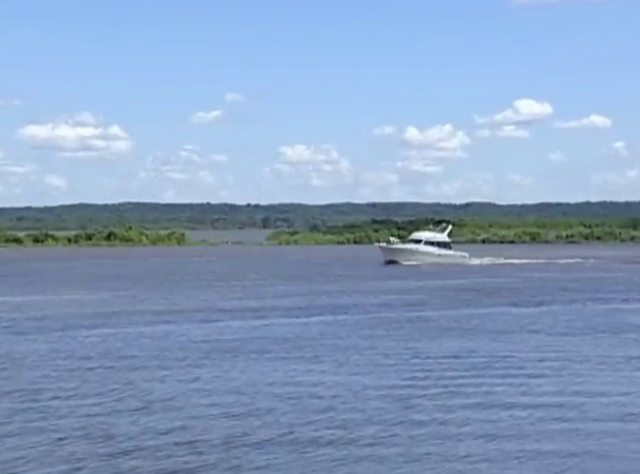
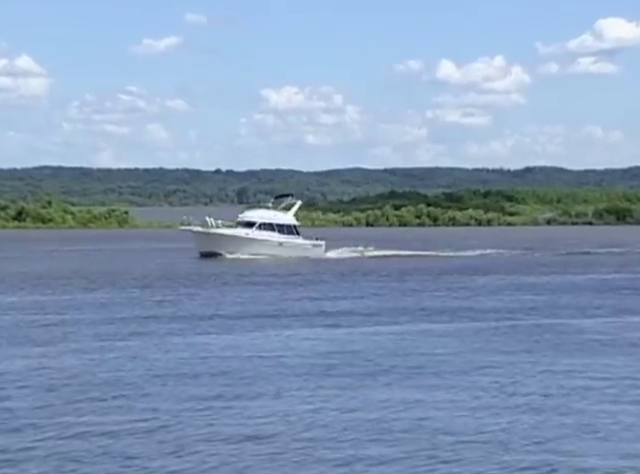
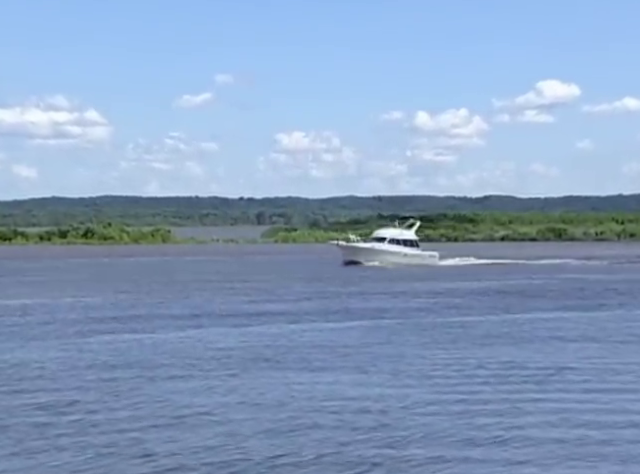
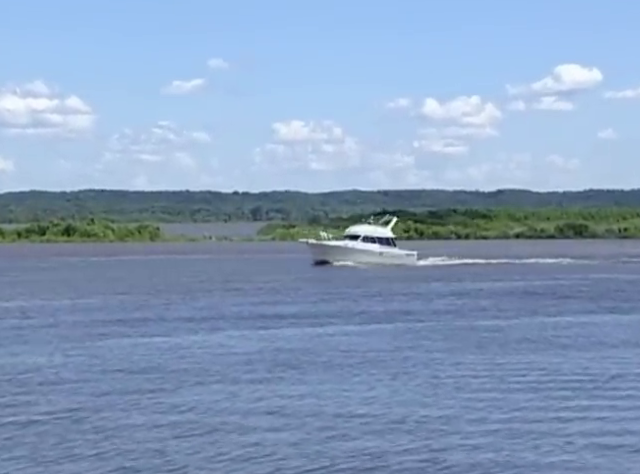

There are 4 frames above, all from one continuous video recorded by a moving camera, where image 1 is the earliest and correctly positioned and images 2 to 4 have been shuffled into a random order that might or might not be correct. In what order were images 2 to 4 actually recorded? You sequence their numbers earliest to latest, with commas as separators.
3, 4, 2
